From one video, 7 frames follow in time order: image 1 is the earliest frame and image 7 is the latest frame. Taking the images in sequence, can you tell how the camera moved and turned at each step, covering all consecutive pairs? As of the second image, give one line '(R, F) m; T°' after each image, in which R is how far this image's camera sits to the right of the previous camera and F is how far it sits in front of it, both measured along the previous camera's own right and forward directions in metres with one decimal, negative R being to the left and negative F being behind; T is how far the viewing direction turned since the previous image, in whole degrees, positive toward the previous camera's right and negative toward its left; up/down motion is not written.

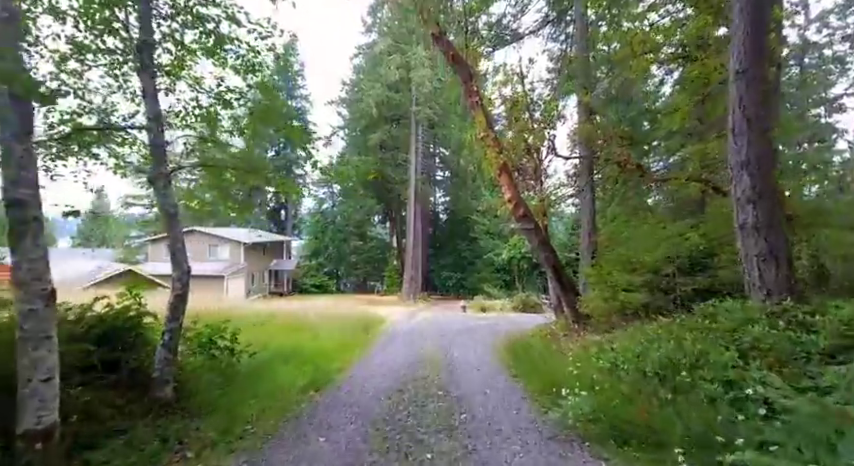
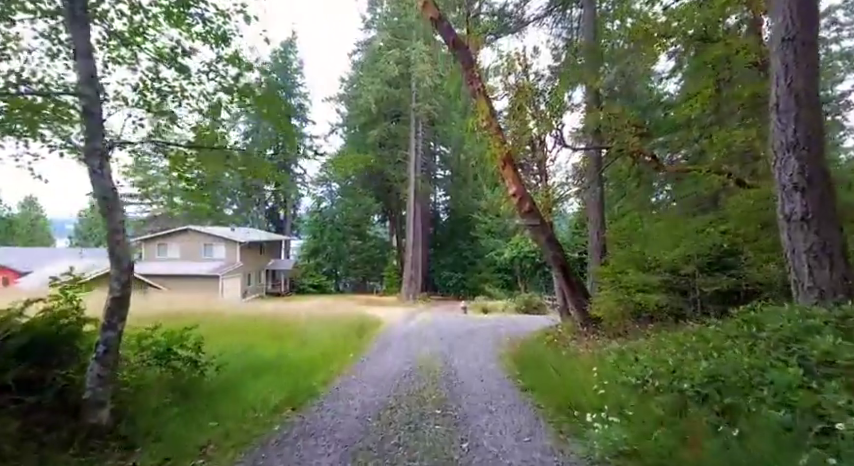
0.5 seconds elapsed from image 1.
(0.0, +0.7) m; 0°
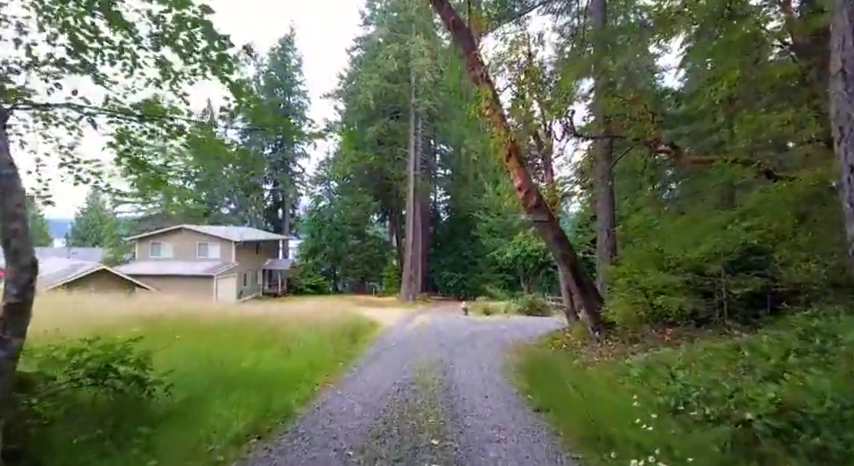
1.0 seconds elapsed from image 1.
(0.0, +0.7) m; 0°
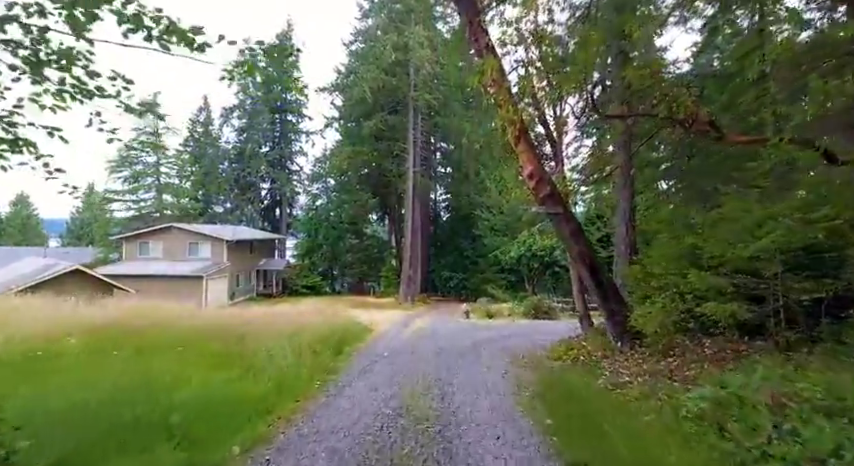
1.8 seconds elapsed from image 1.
(+0.1, +1.2) m; 0°
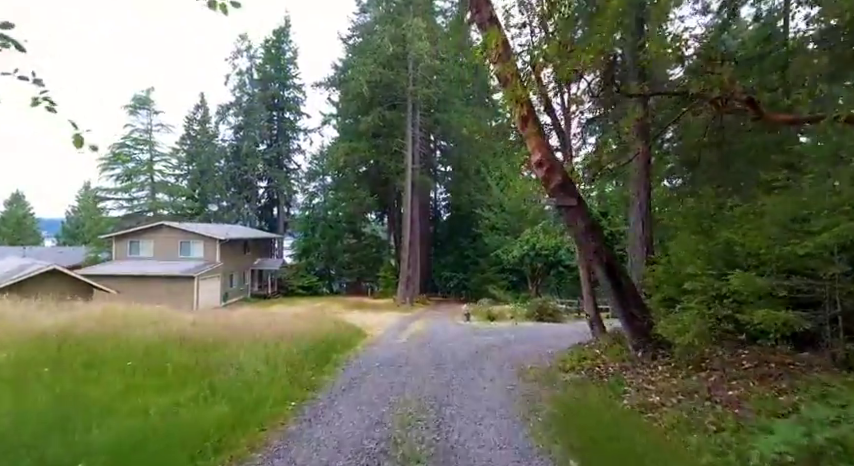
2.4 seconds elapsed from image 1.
(+0.1, +0.9) m; 0°
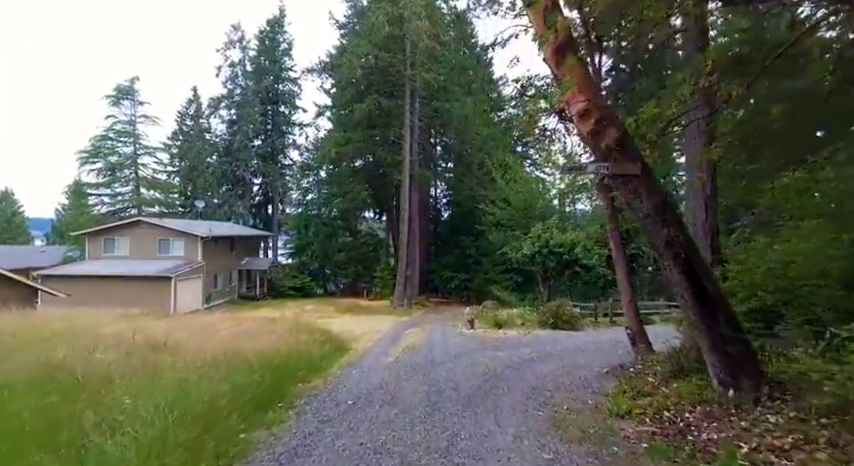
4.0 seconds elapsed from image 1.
(+0.1, +2.2) m; 0°
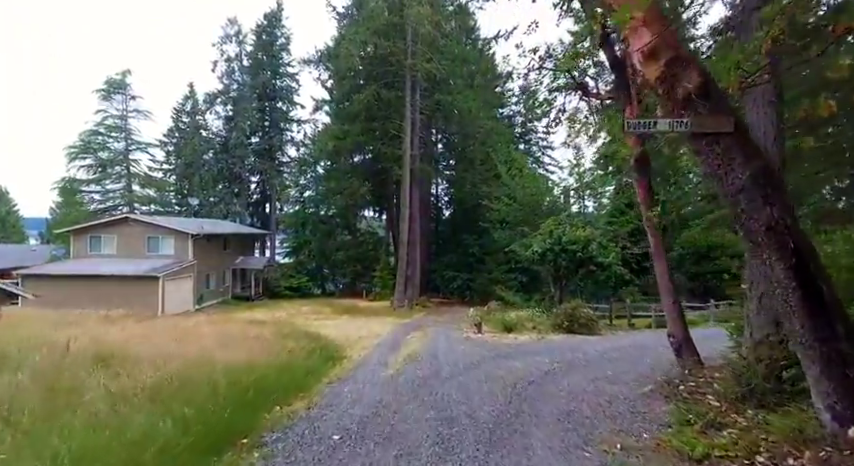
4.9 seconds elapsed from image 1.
(-0.1, +1.2) m; 0°
